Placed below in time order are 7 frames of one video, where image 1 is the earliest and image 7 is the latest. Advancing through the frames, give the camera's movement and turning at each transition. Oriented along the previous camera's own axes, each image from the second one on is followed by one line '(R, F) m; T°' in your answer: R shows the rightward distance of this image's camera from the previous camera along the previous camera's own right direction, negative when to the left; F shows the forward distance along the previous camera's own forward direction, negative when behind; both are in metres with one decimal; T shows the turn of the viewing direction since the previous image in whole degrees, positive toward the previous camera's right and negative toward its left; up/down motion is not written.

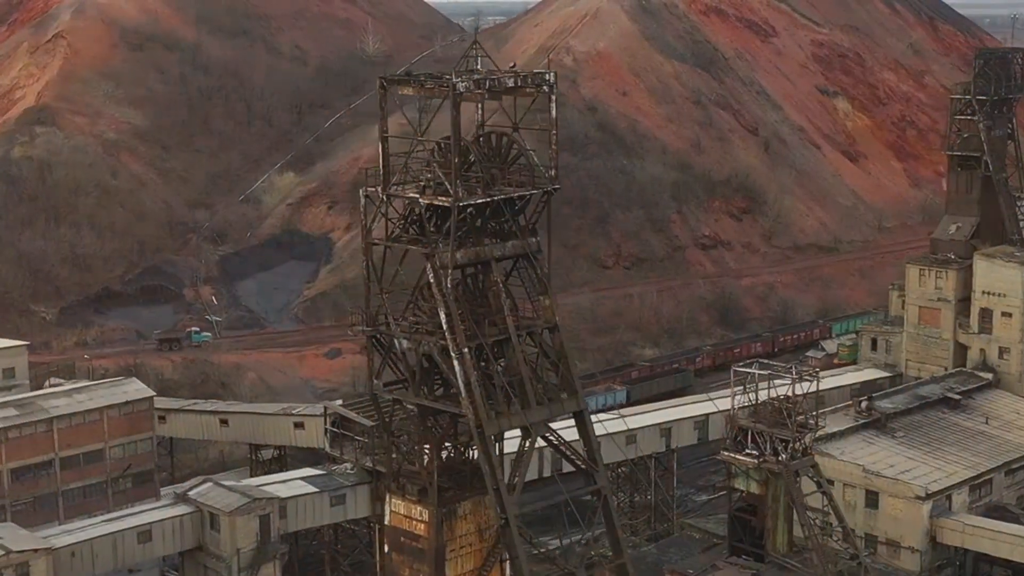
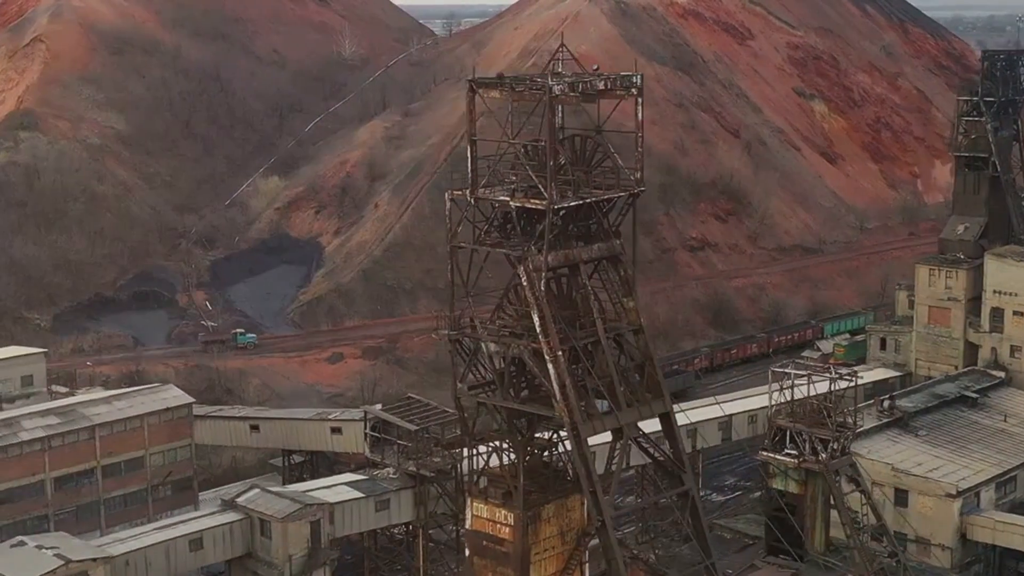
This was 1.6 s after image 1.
(-1.5, 0.0) m; +2°
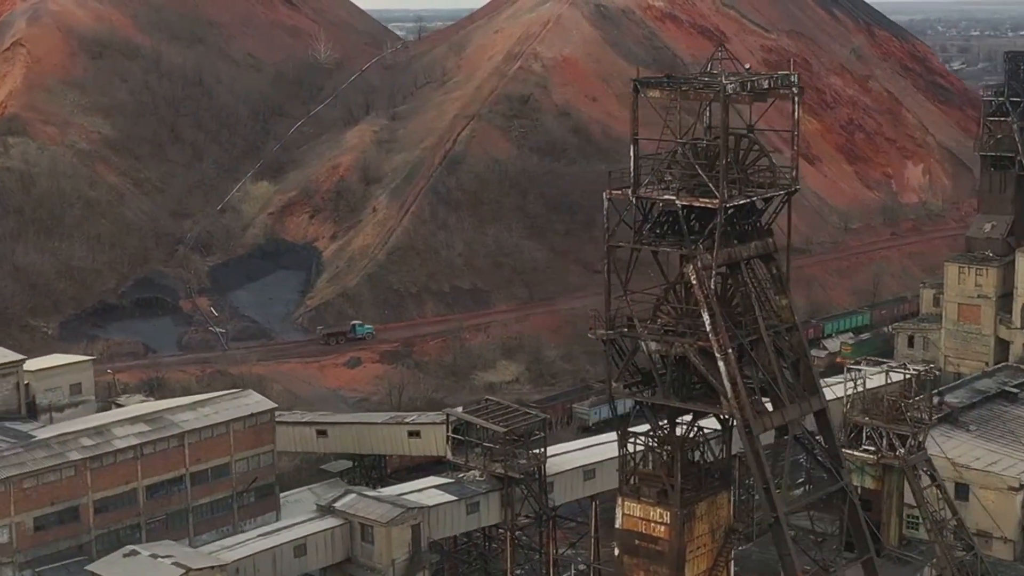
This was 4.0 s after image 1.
(-2.6, 0.0) m; +2°
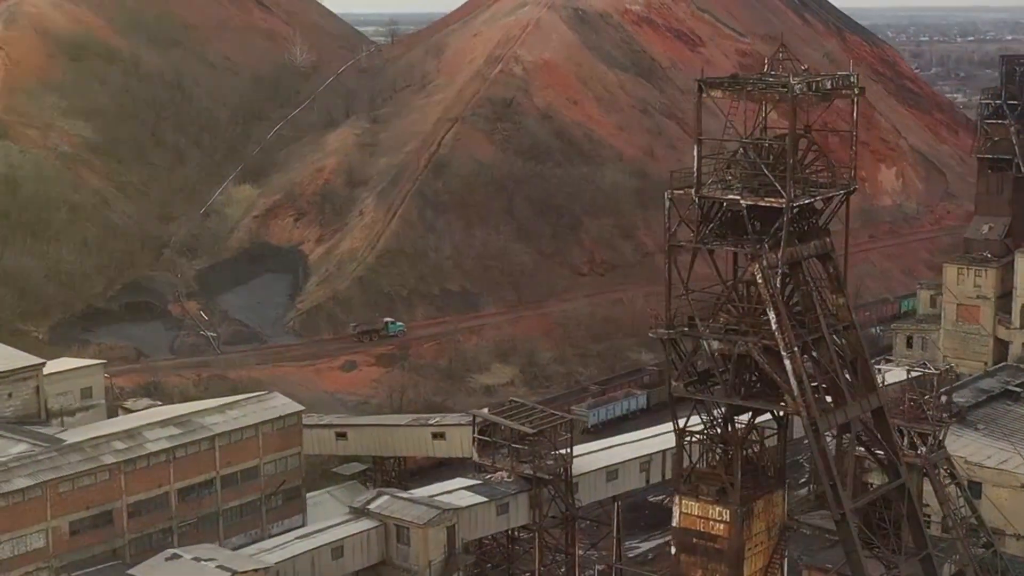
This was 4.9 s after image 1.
(-1.2, 0.0) m; +2°
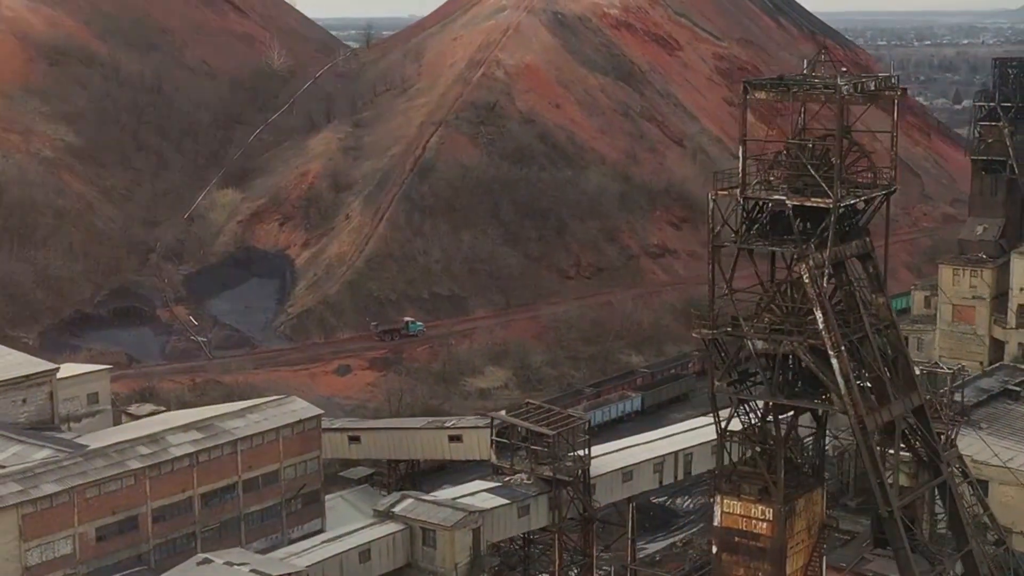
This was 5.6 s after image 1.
(-1.0, 0.0) m; +1°
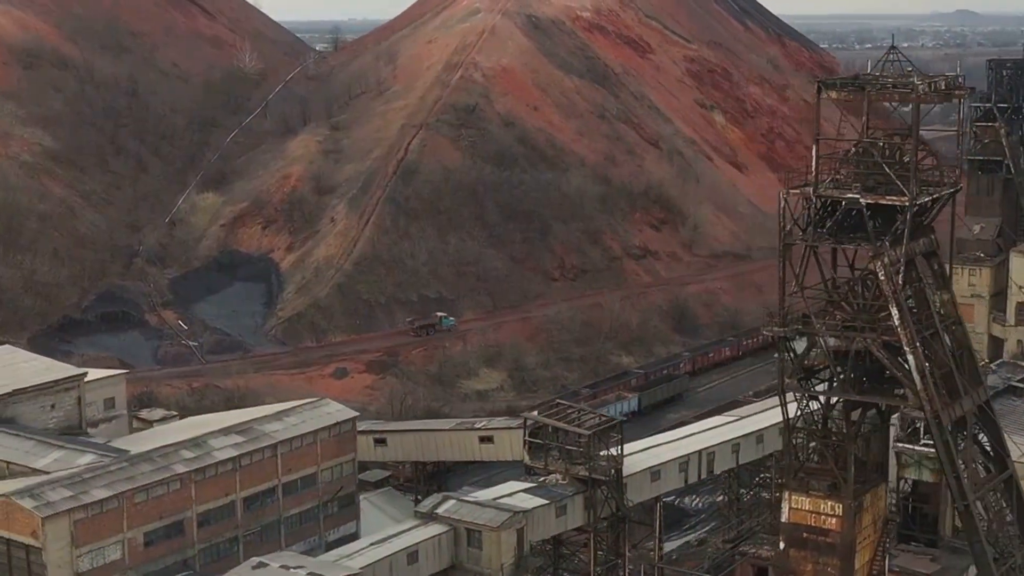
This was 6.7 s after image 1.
(-1.5, 0.0) m; +2°
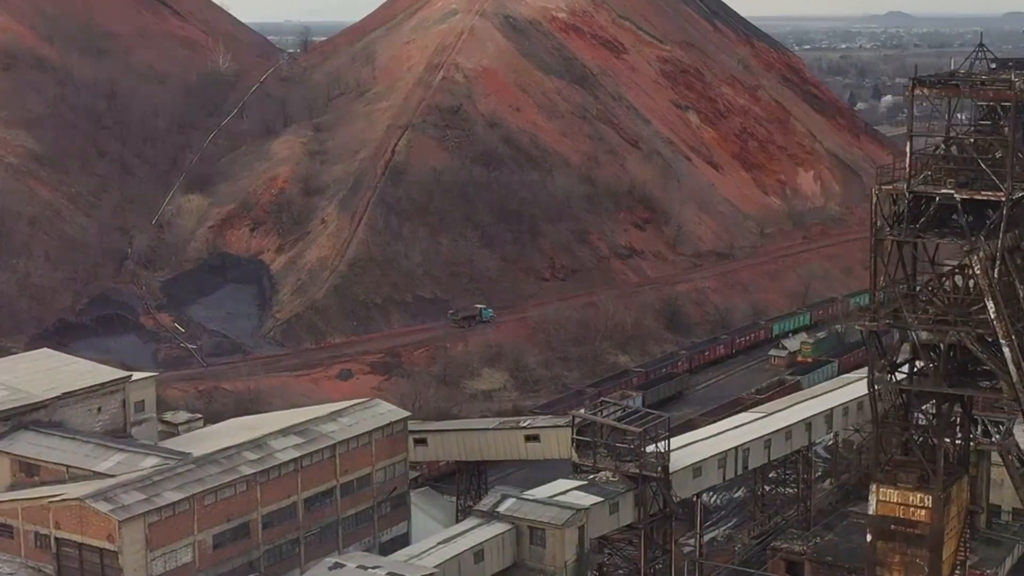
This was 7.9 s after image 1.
(-1.8, 0.0) m; +2°
